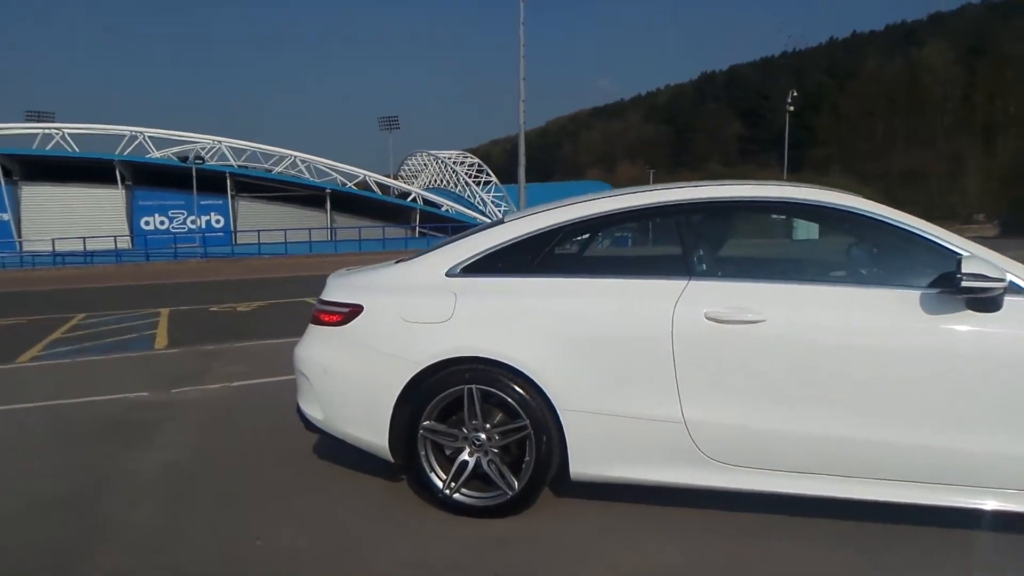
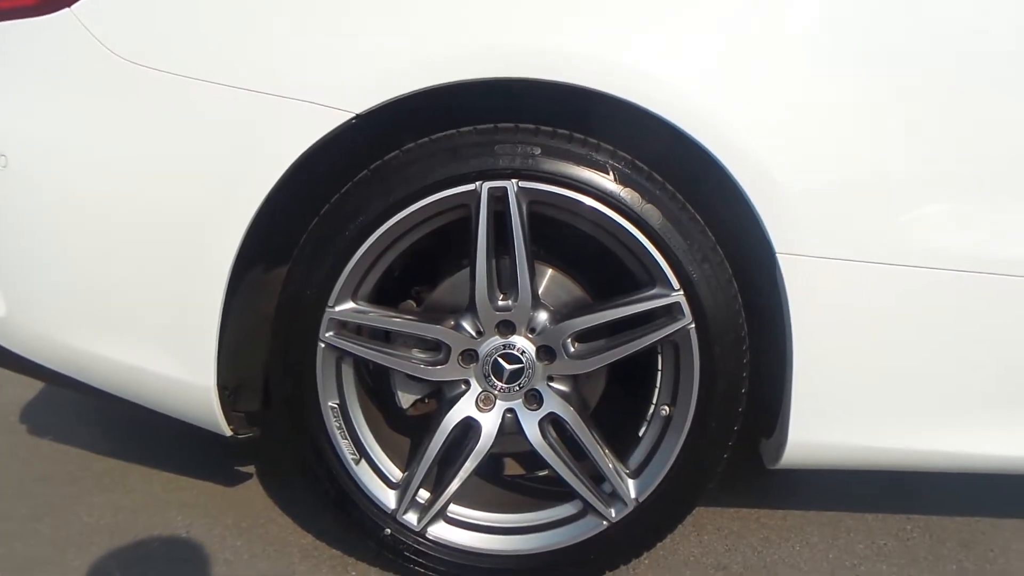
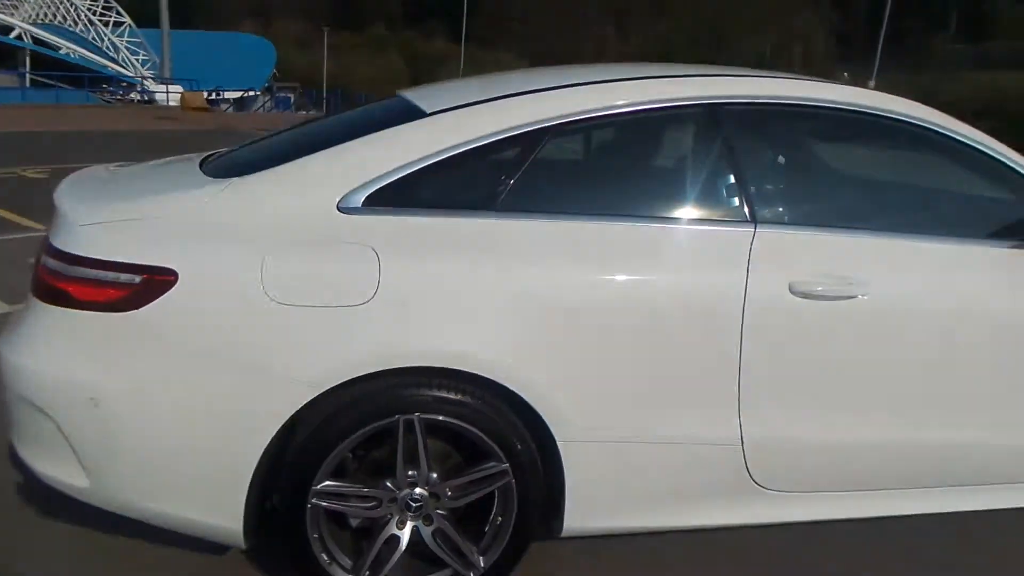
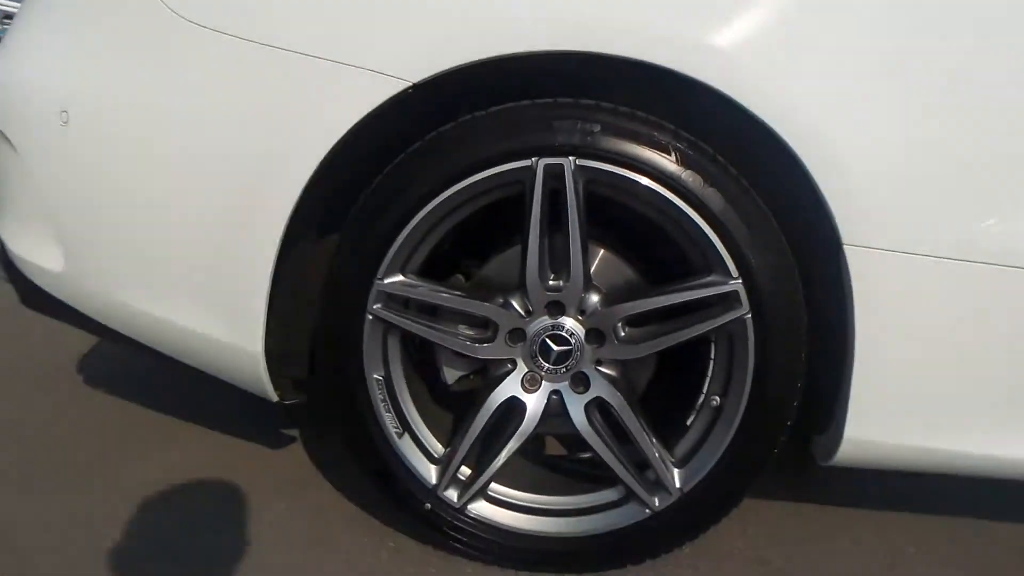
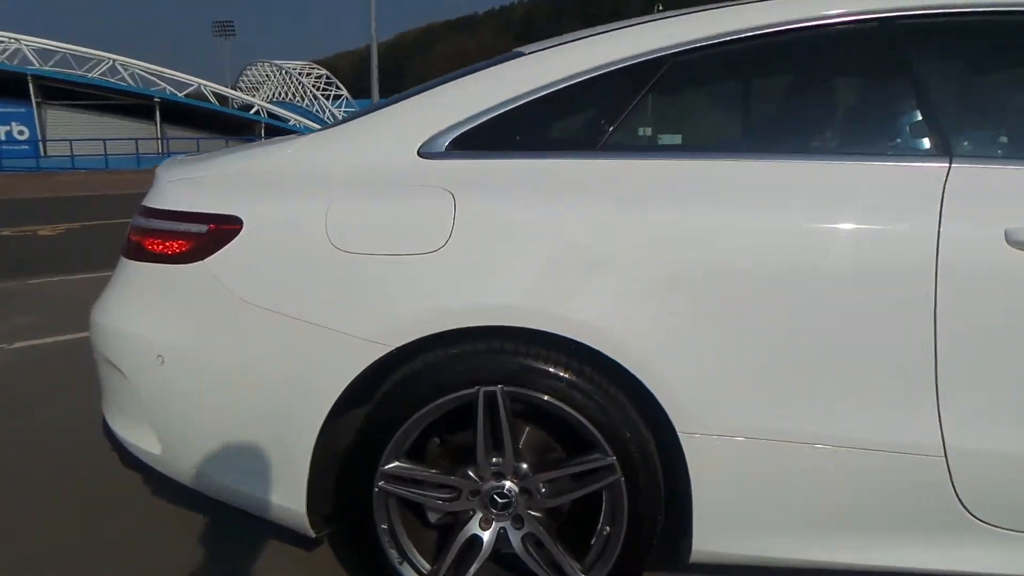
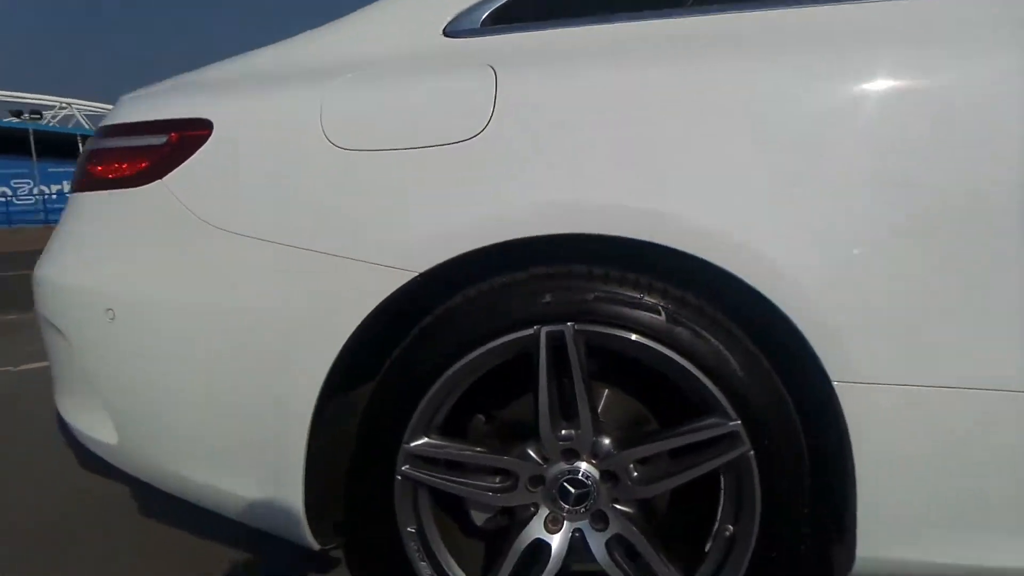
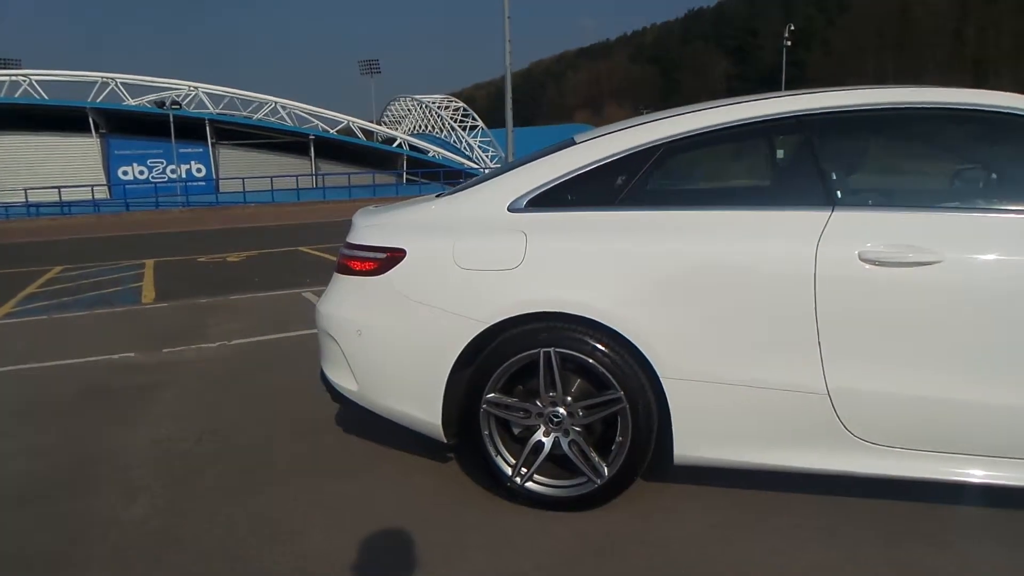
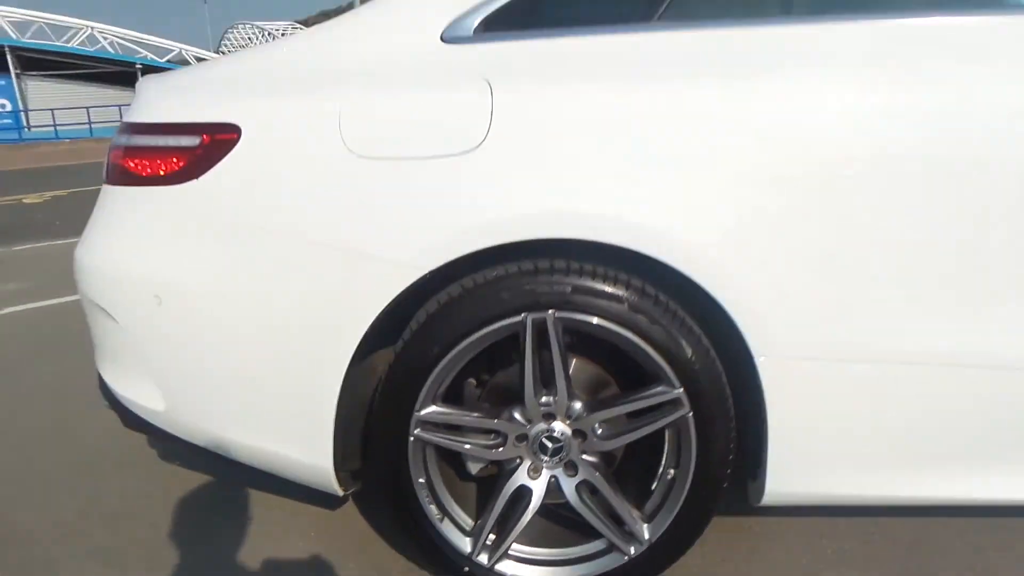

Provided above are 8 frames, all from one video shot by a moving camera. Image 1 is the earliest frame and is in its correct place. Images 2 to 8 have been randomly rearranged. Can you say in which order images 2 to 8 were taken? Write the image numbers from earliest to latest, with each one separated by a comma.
7, 5, 6, 4, 2, 8, 3
